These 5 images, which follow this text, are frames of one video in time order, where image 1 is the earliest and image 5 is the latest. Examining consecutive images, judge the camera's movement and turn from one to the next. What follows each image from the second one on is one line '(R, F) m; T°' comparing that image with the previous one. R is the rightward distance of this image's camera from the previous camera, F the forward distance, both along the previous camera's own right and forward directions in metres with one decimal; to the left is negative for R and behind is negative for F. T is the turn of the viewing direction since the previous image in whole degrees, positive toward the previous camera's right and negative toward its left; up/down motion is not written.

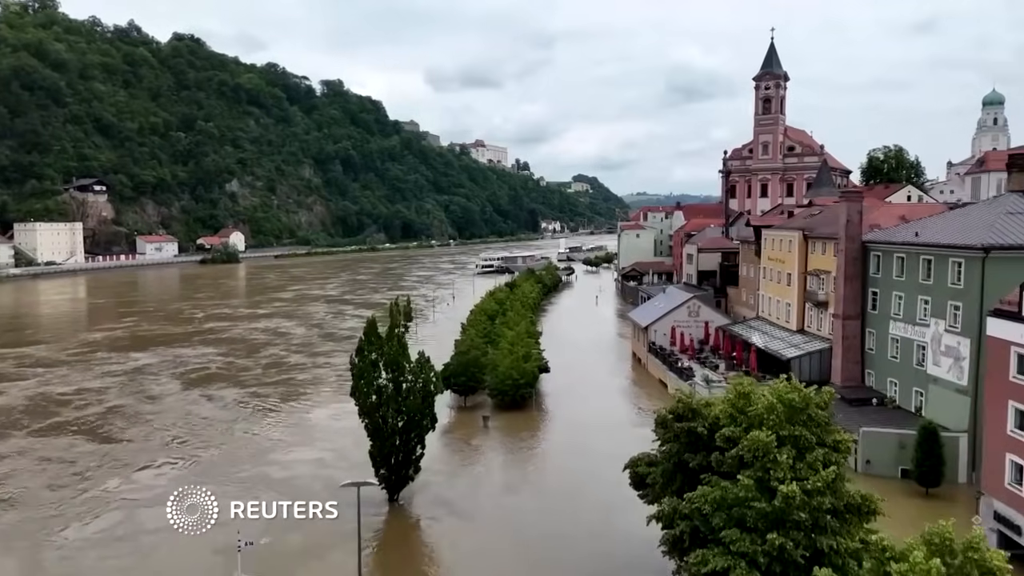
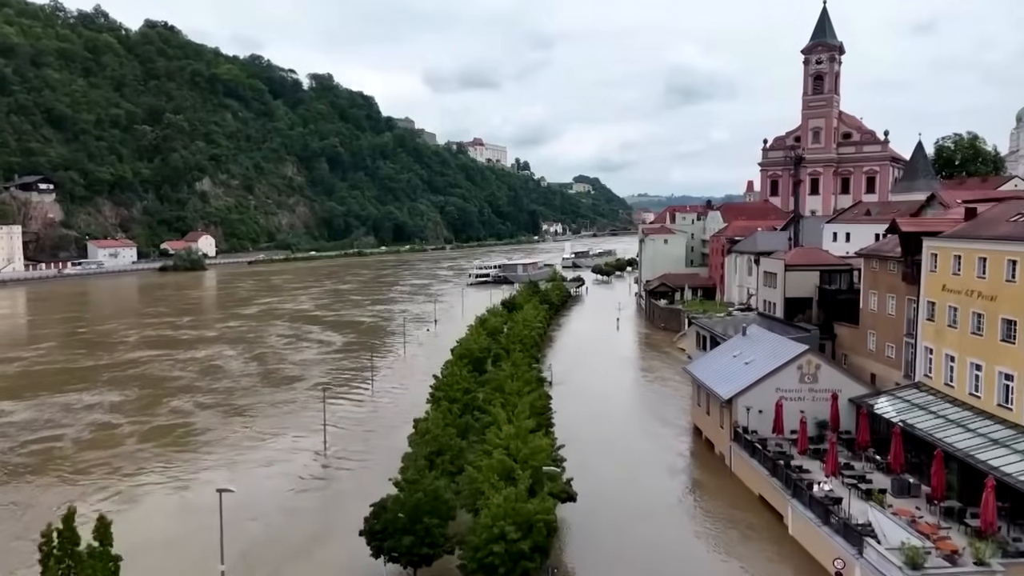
(+0.1, +13.5) m; 0°
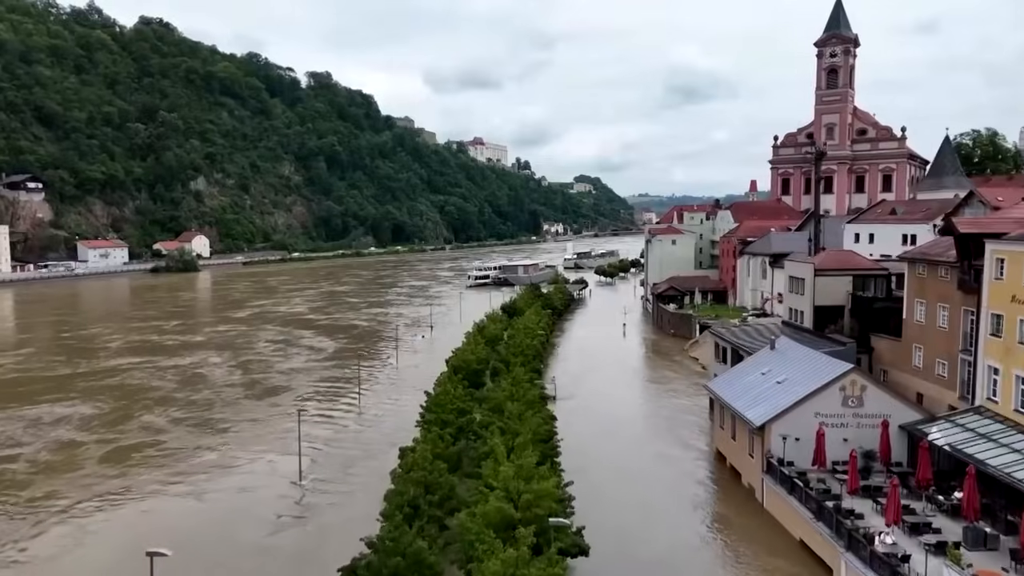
(0.0, +2.7) m; 0°
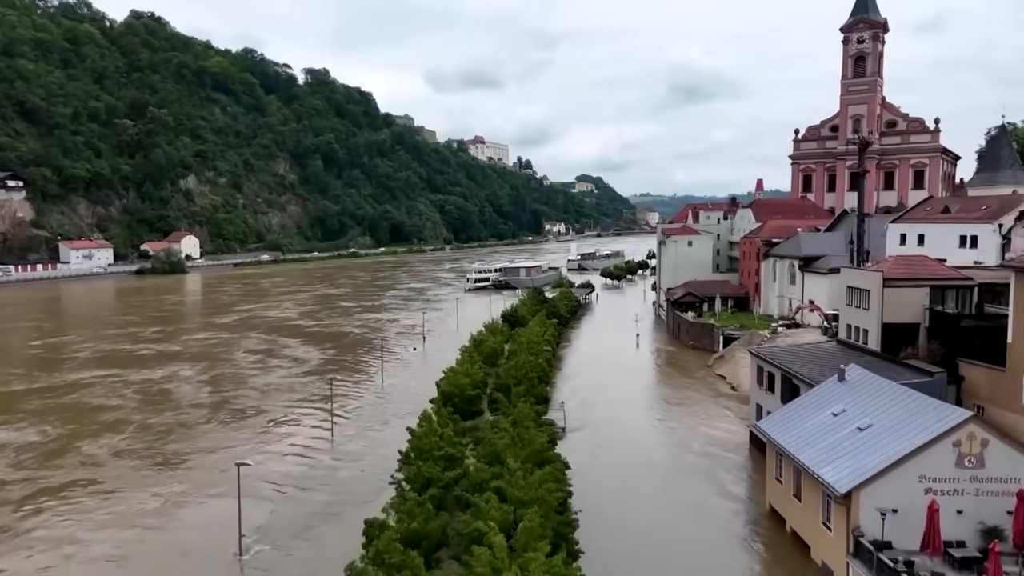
(0.0, +4.6) m; 0°
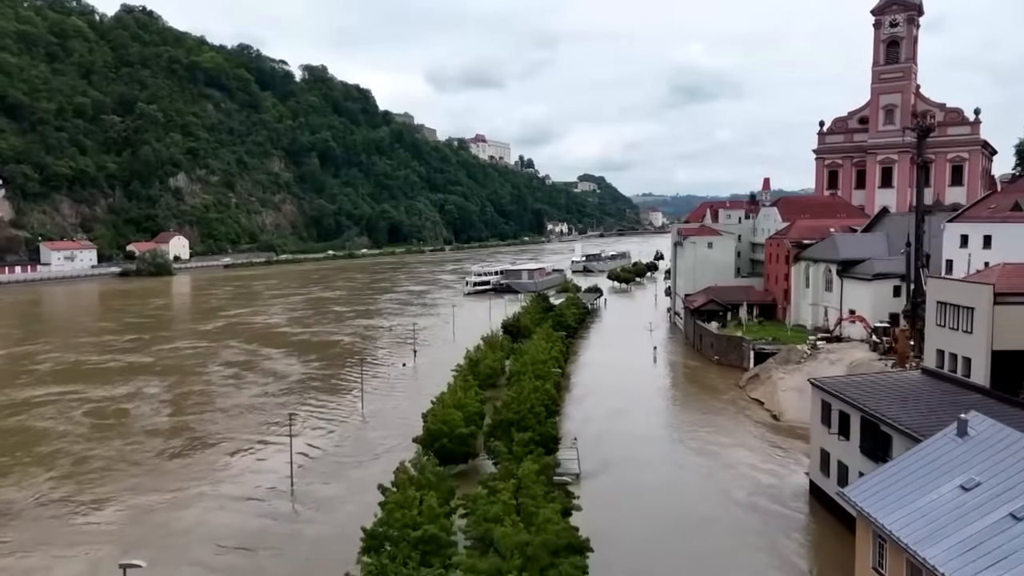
(0.0, +4.6) m; 0°
